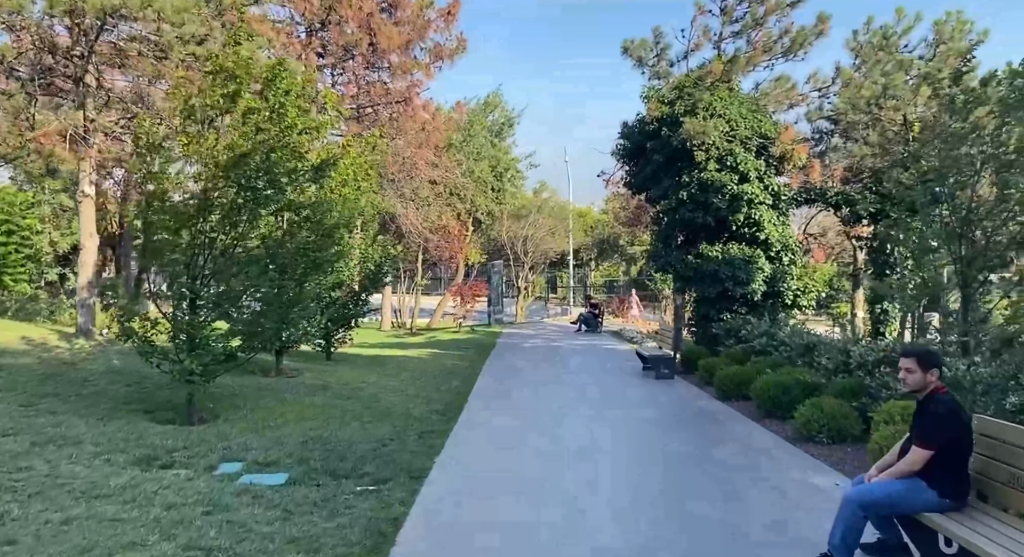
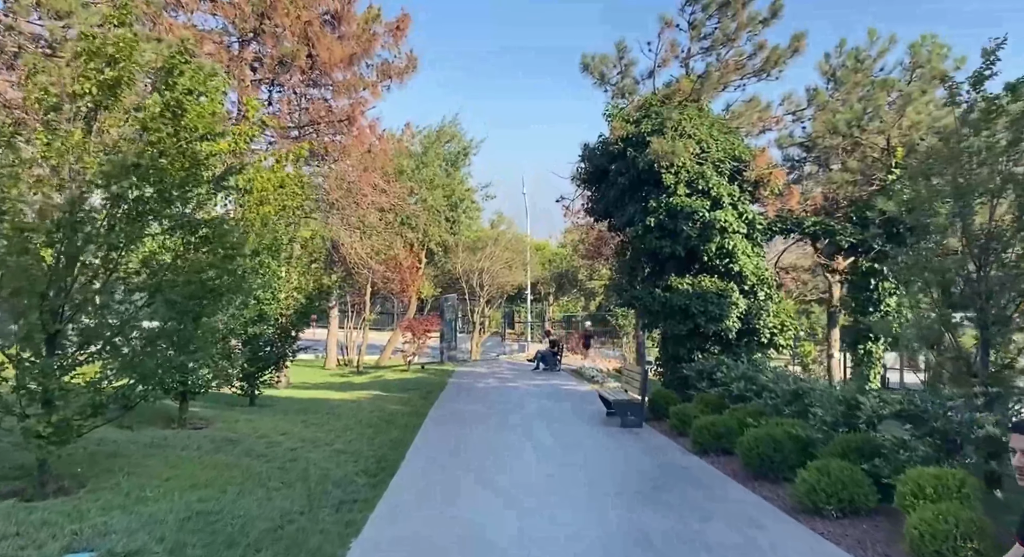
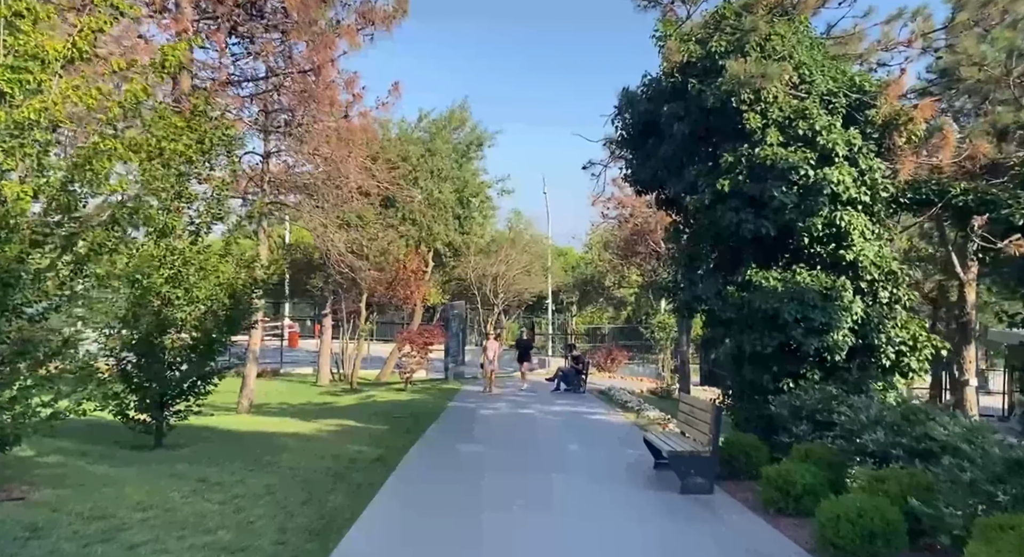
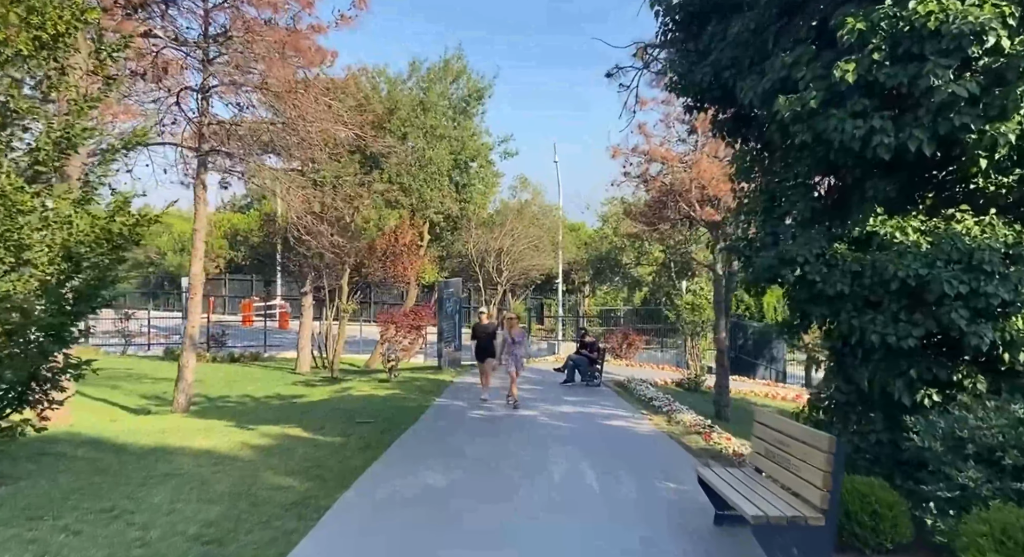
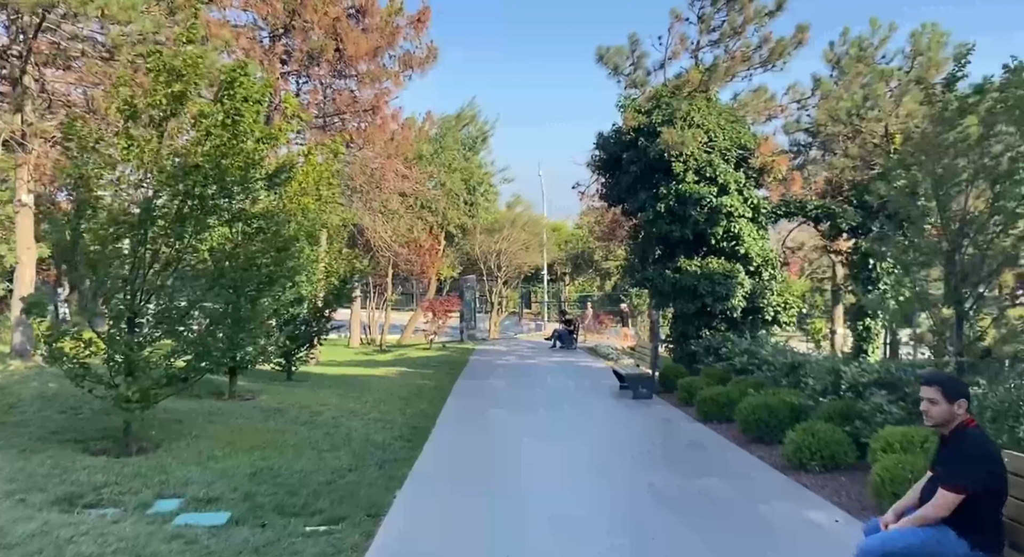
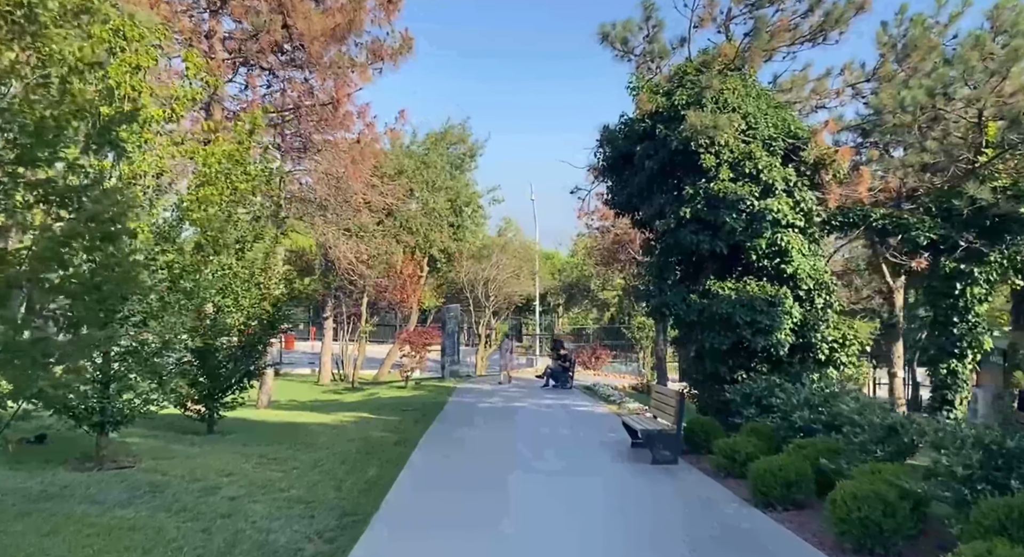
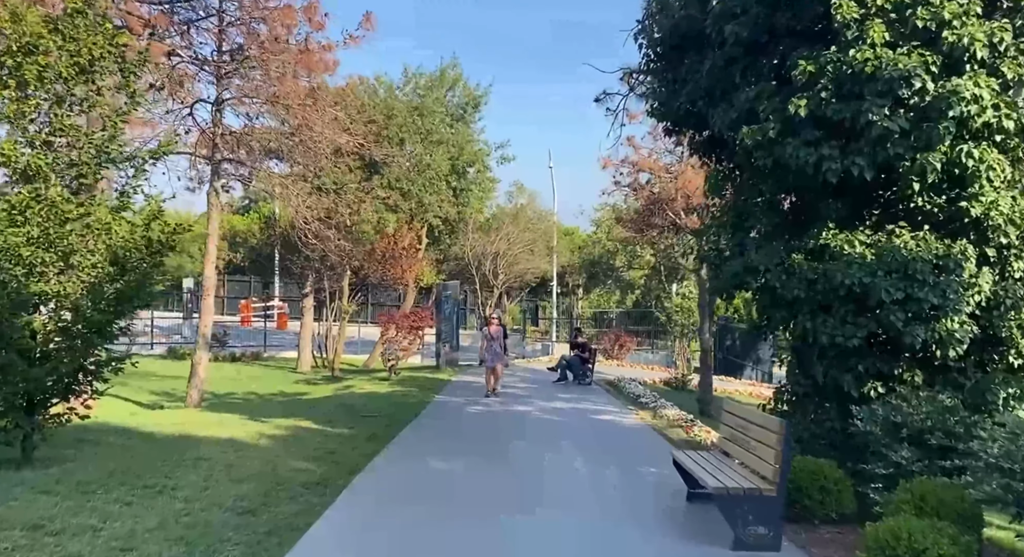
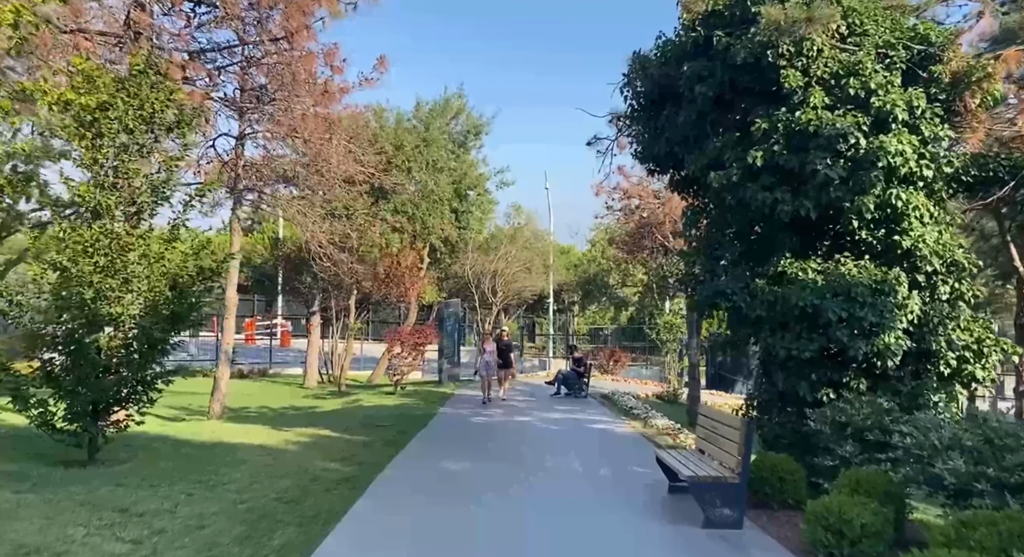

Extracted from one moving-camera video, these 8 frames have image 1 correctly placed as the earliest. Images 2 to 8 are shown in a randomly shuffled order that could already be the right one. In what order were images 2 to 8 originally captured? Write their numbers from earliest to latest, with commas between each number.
5, 2, 6, 3, 8, 7, 4
